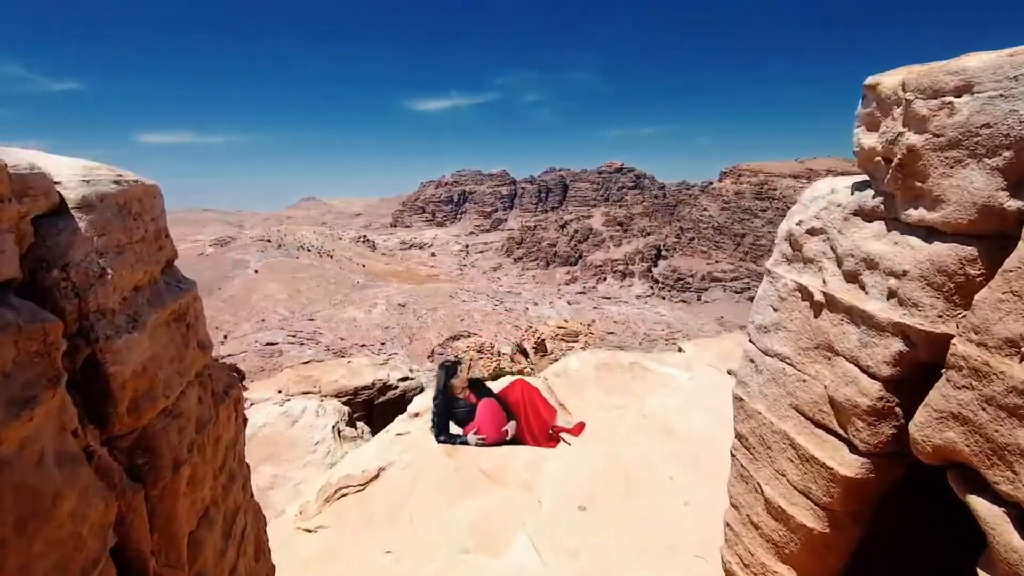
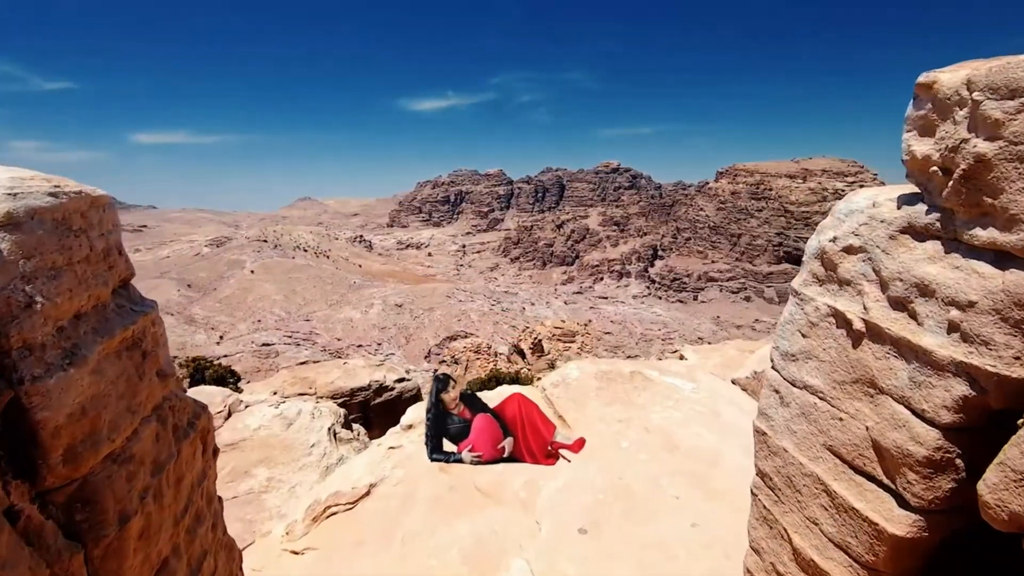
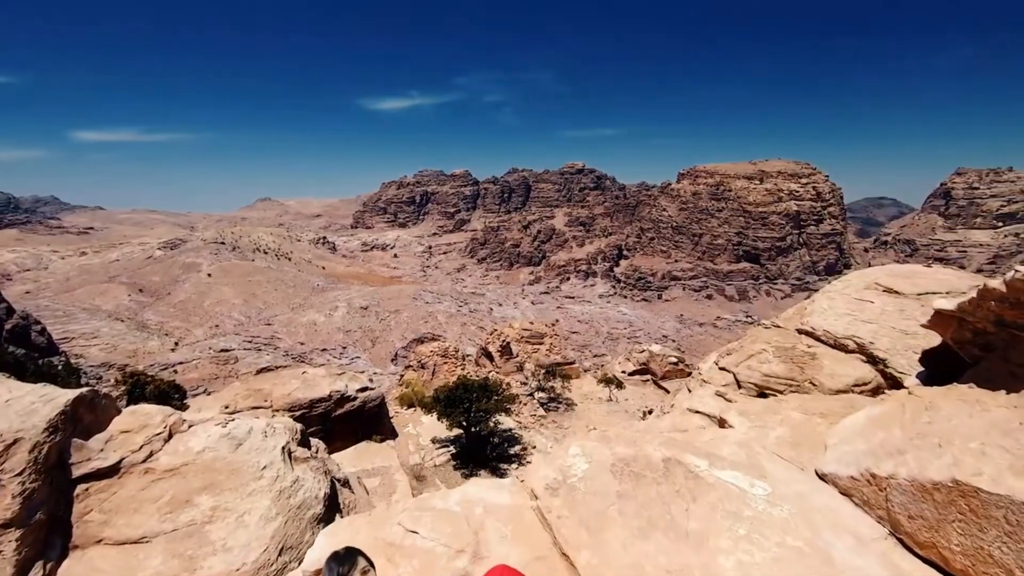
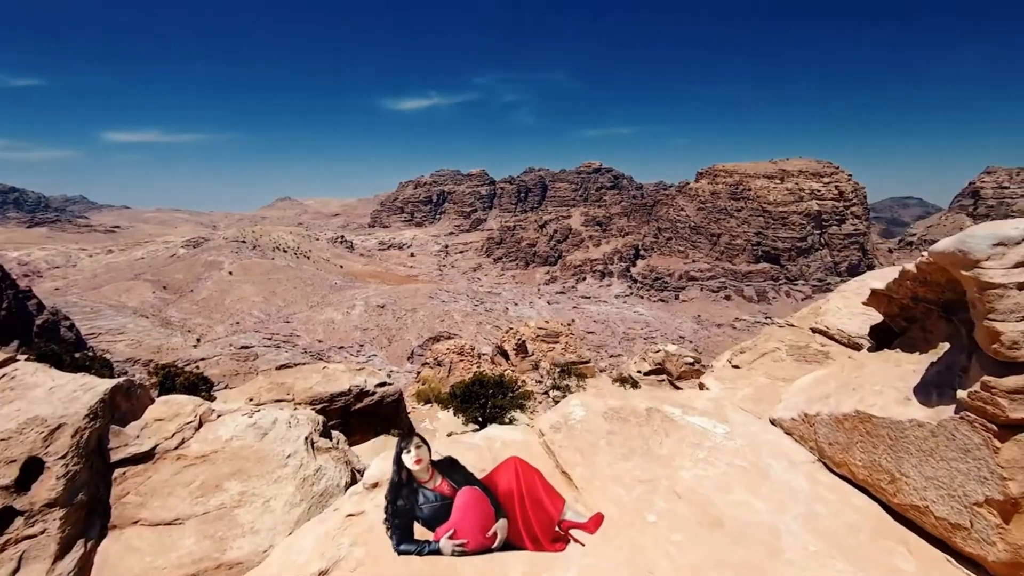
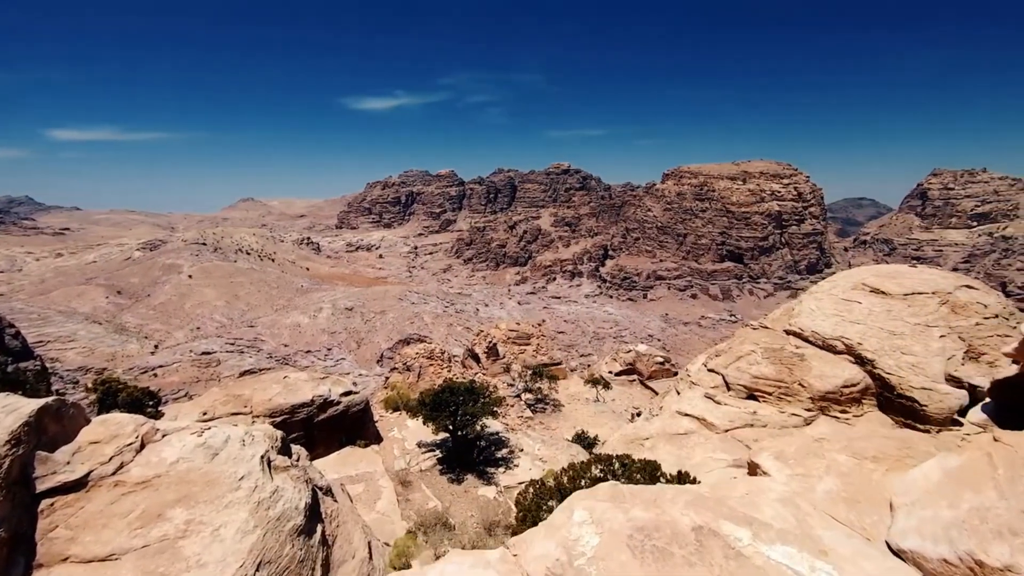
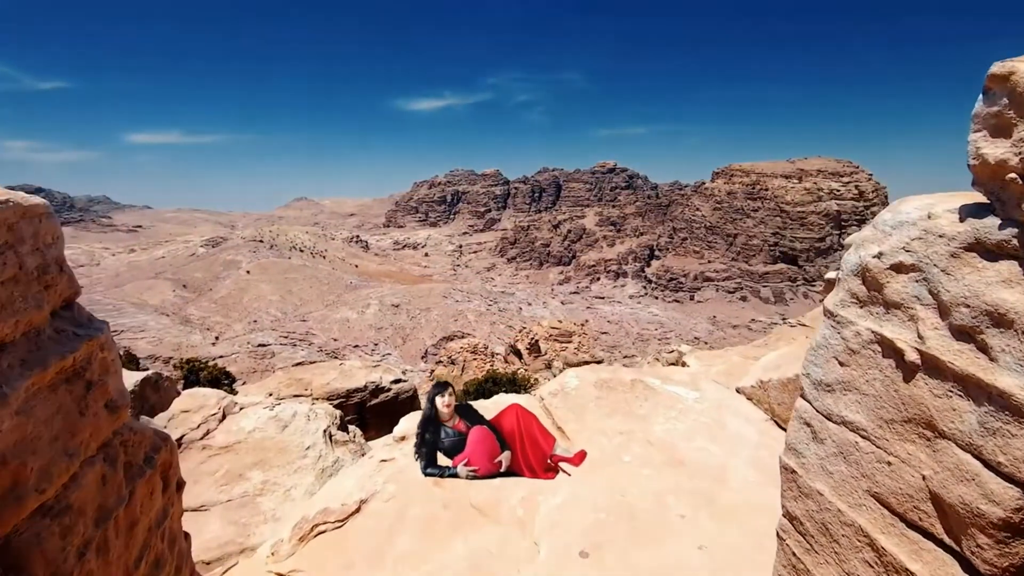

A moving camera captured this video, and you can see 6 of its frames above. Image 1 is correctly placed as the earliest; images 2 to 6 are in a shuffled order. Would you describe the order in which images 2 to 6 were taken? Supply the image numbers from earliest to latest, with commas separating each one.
2, 6, 4, 3, 5
